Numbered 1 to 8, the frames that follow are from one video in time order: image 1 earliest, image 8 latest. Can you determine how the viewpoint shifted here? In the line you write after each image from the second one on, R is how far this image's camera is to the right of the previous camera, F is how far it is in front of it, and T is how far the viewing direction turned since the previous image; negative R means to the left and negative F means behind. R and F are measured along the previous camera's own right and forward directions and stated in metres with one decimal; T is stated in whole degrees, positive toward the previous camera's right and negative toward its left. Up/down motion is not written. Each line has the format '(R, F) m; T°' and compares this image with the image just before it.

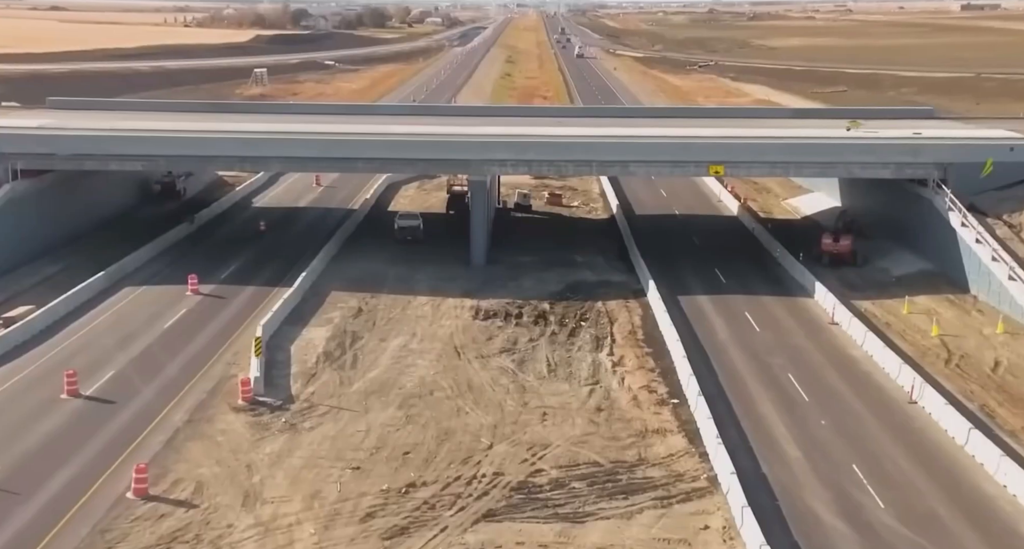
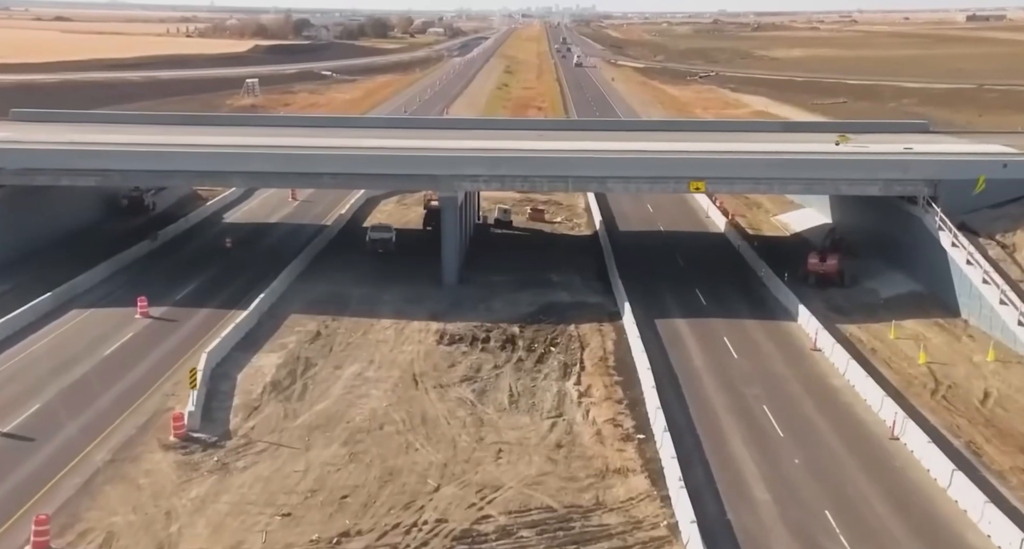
(+1.1, +1.3) m; 0°
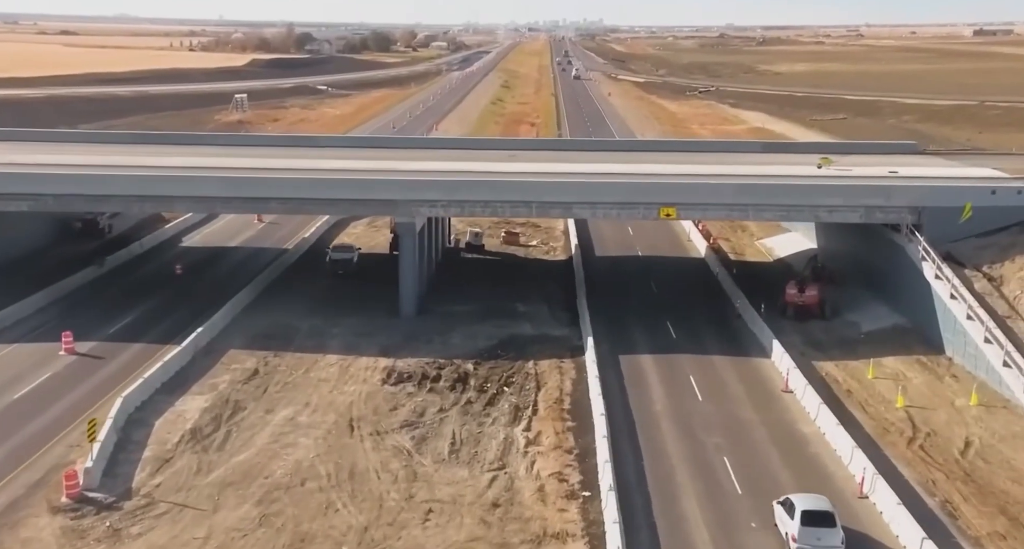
(+1.5, +1.7) m; 0°
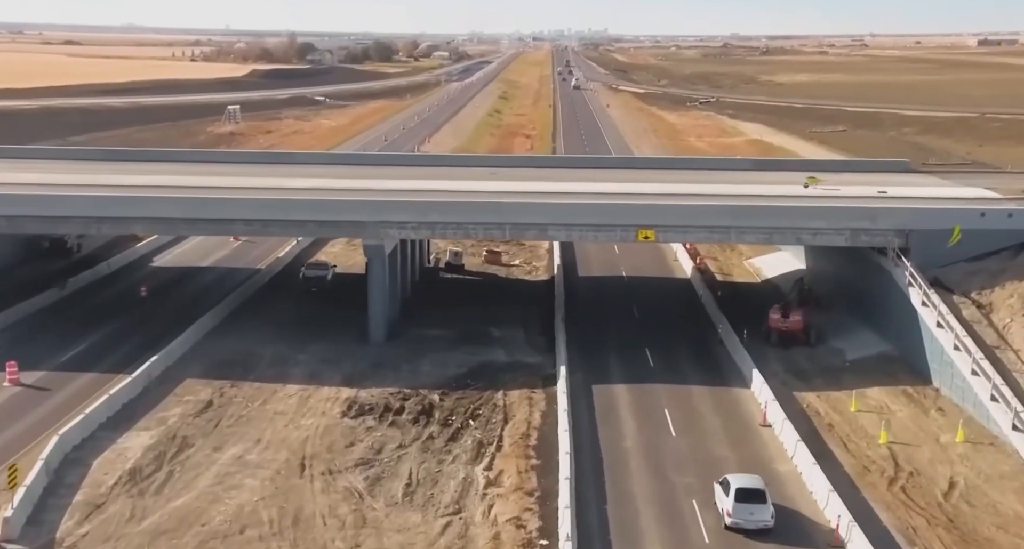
(+1.0, +1.1) m; 0°
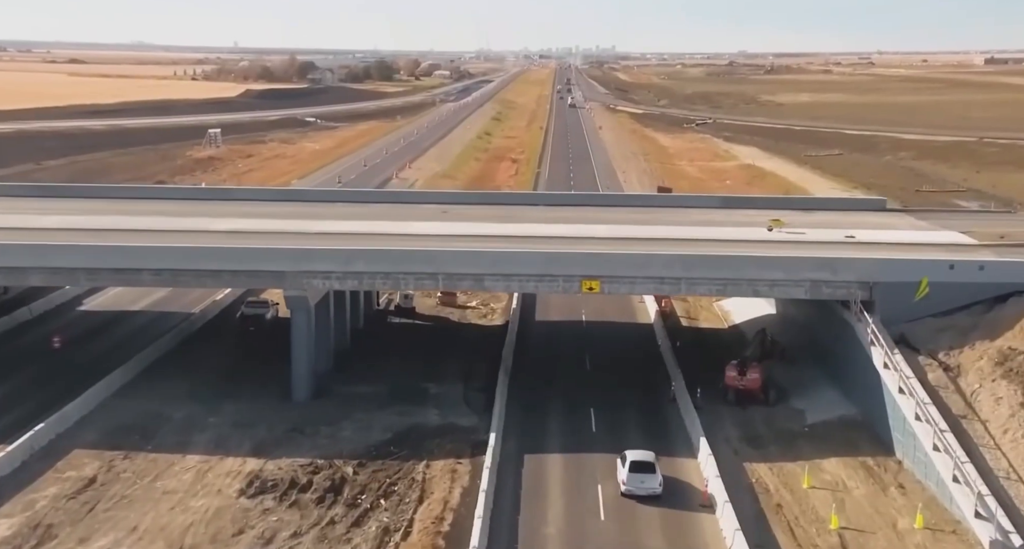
(+2.2, +2.2) m; 0°
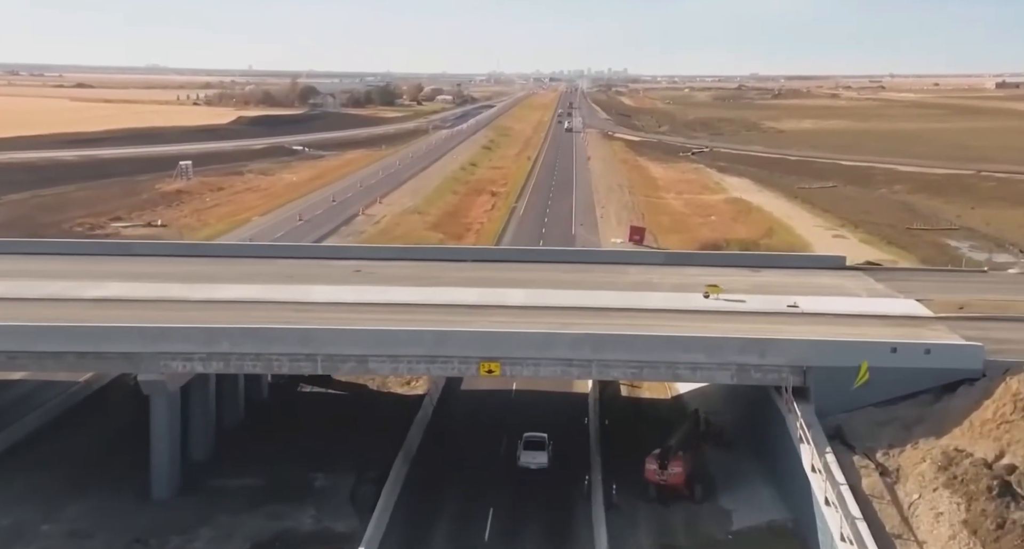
(+3.3, +3.2) m; 0°
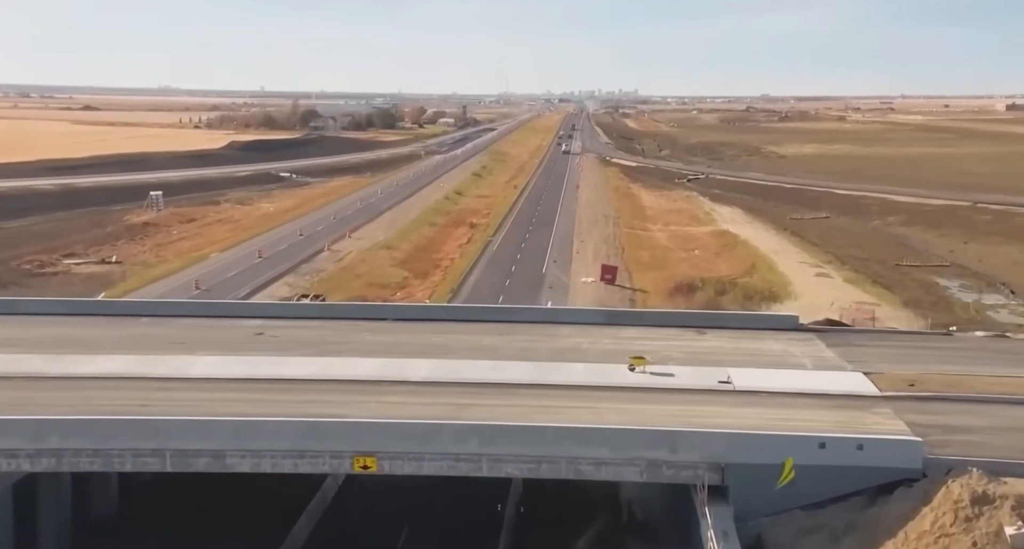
(+3.2, +2.9) m; 0°
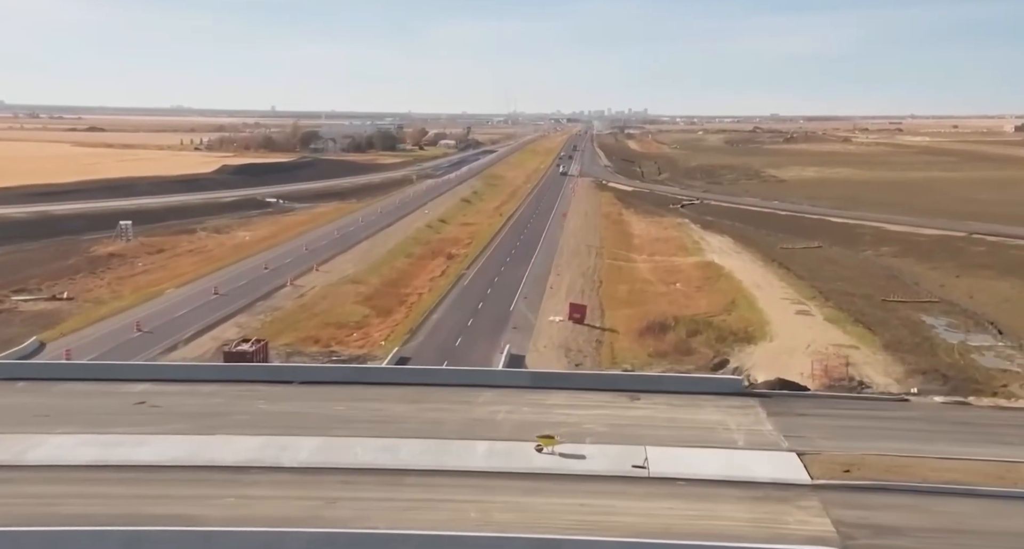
(+3.2, +2.7) m; 0°
